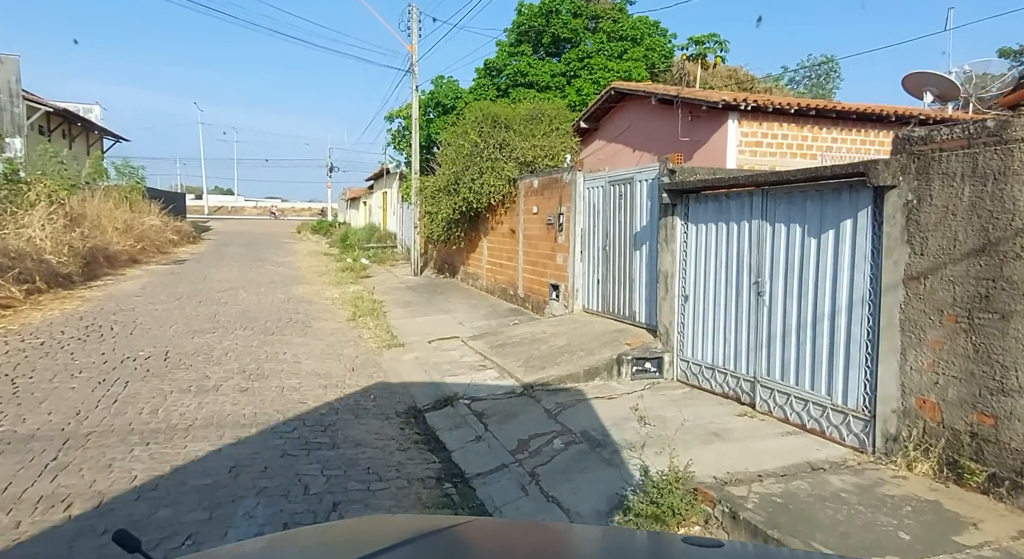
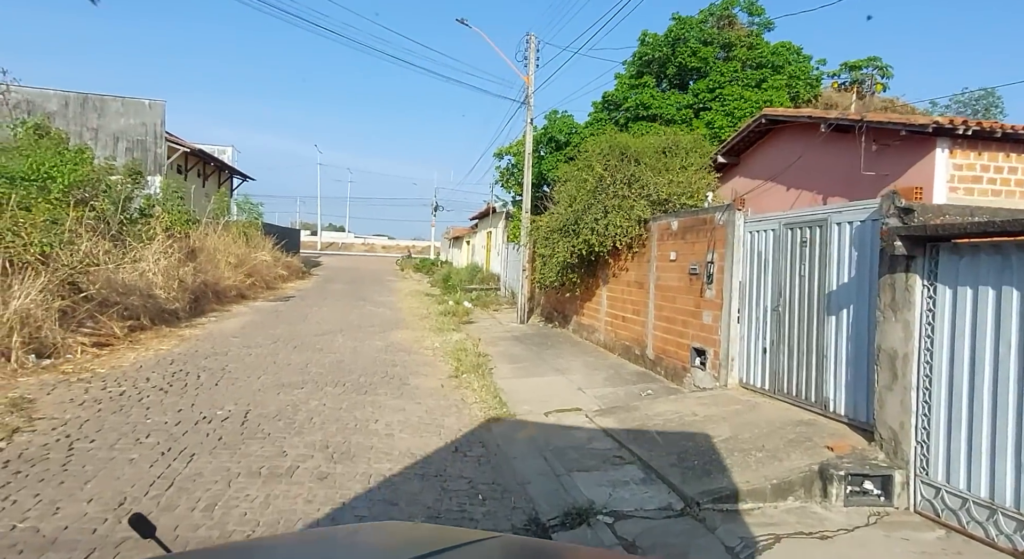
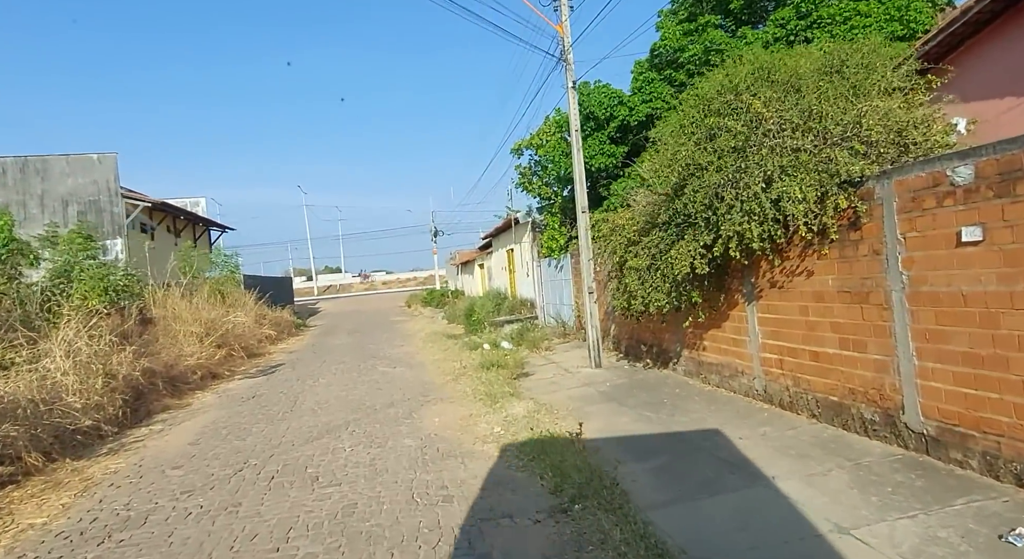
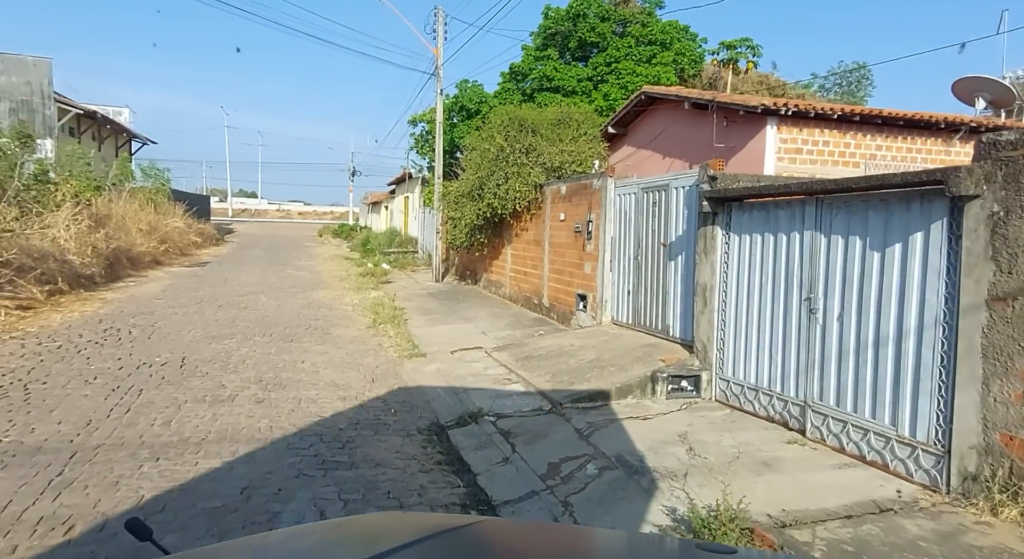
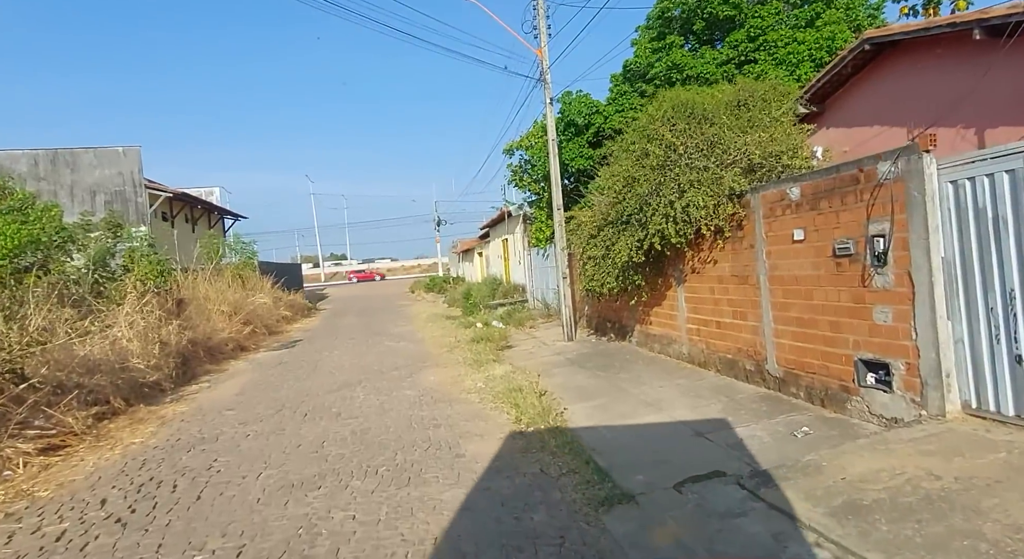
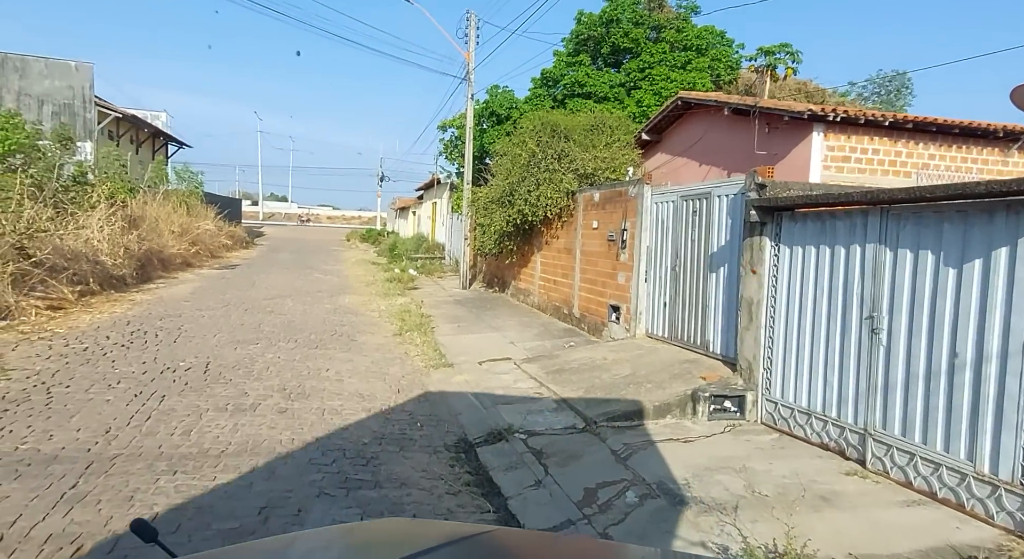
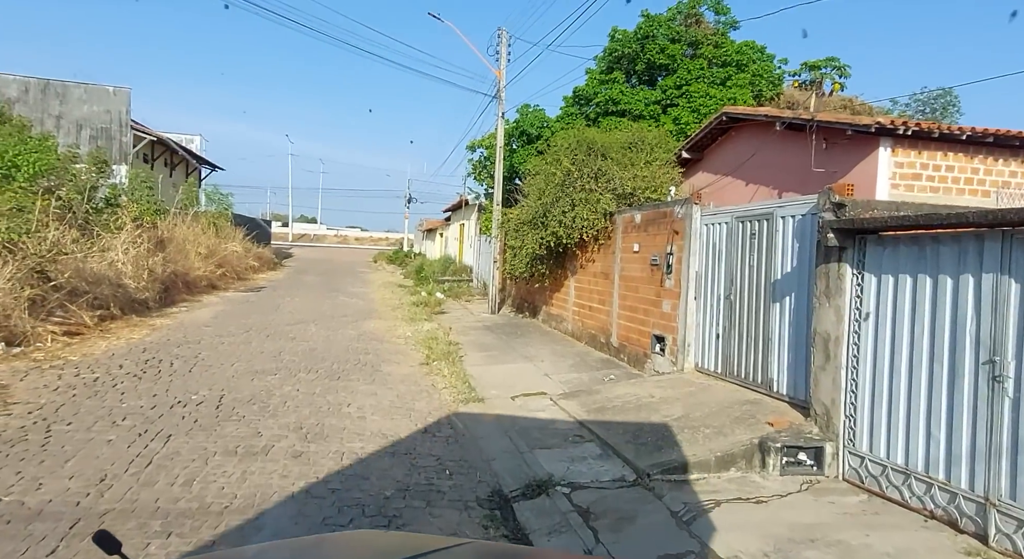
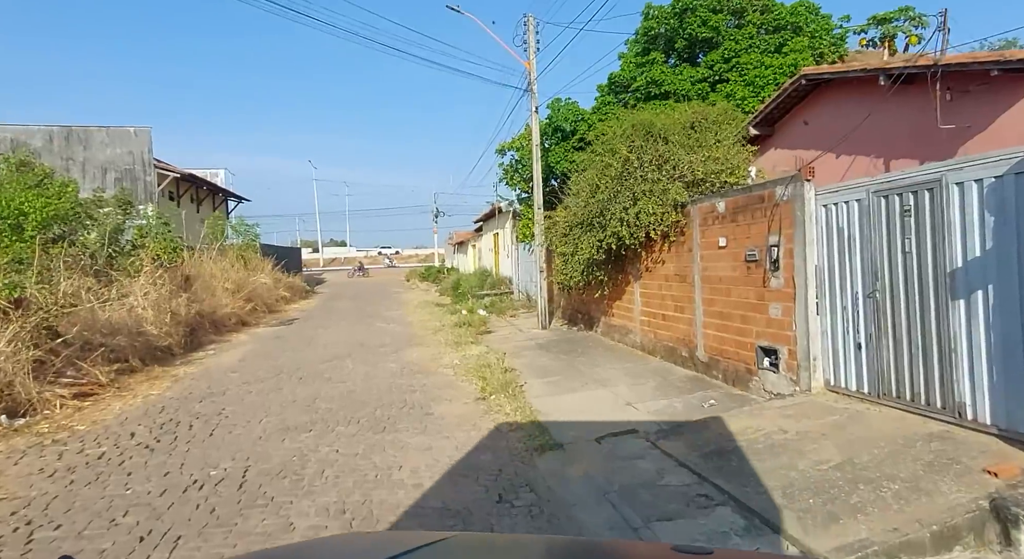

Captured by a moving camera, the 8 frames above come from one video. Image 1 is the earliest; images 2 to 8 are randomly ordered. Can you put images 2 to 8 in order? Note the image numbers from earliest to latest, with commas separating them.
4, 6, 7, 2, 8, 5, 3
